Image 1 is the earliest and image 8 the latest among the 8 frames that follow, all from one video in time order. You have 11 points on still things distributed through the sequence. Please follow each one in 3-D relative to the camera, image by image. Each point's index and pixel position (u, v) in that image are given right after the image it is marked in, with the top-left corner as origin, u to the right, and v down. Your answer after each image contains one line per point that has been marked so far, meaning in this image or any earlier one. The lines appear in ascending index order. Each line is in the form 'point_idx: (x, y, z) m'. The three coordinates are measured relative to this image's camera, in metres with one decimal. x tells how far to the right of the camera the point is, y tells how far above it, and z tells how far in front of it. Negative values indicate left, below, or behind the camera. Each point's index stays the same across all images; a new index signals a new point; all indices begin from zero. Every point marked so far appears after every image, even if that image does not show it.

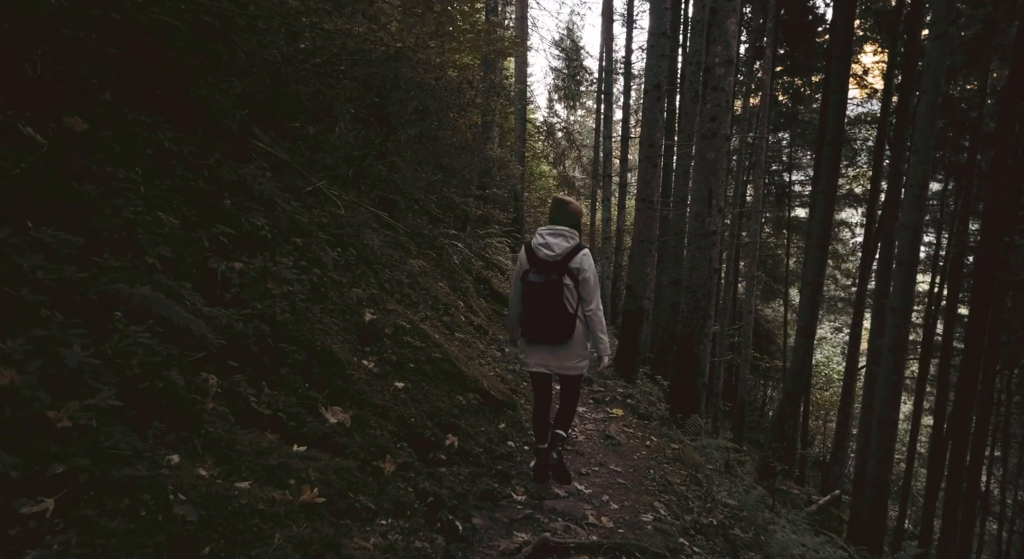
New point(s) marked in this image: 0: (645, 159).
0: (+2.2, +2.0, +10.1) m
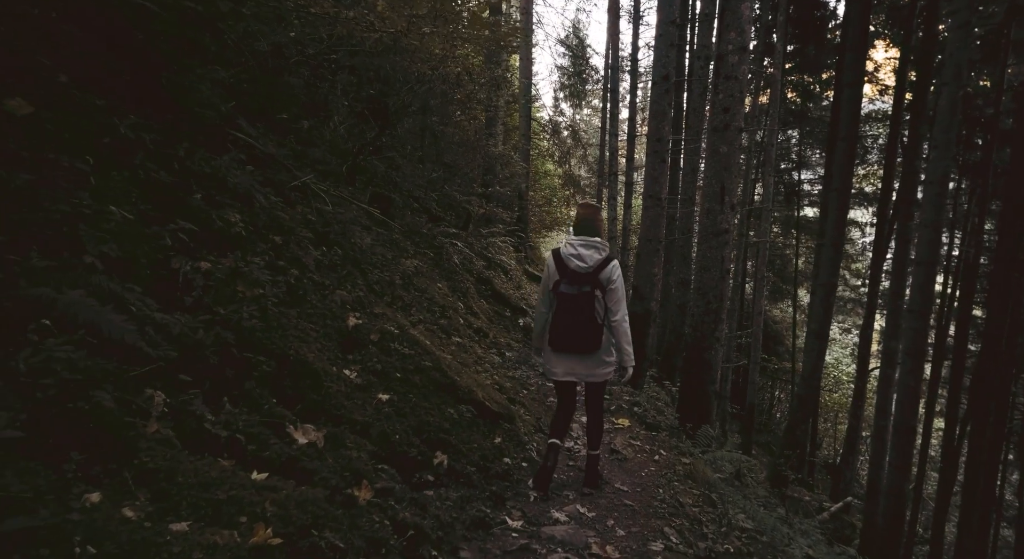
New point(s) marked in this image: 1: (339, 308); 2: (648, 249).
0: (+2.2, +2.0, +9.7) m
1: (-1.4, -0.2, +4.9) m
2: (+2.2, +0.5, +9.9) m
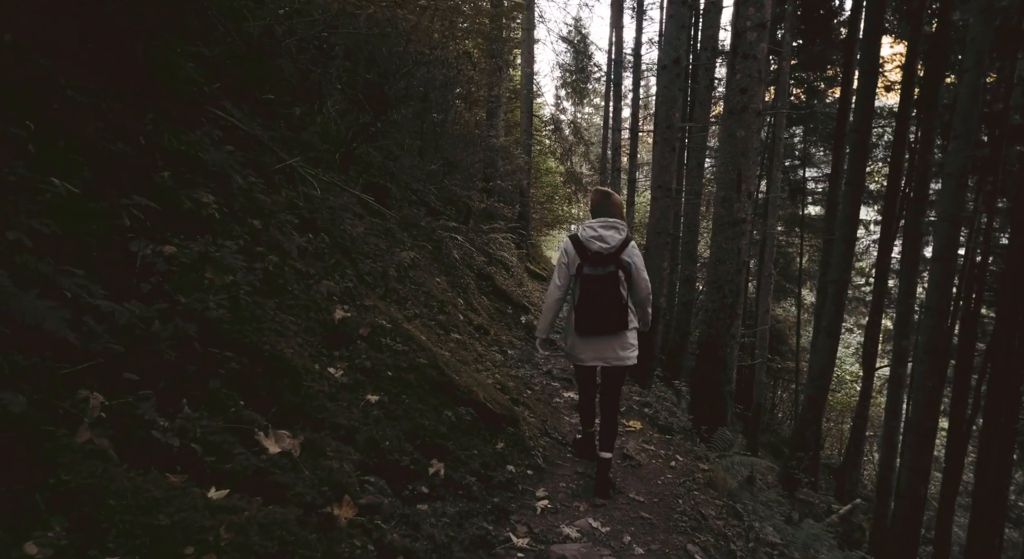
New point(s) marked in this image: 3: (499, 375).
0: (+2.3, +2.1, +9.2) m
1: (-1.4, -0.1, +4.4) m
2: (+2.2, +0.6, +9.4) m
3: (-0.1, -1.0, +6.2) m
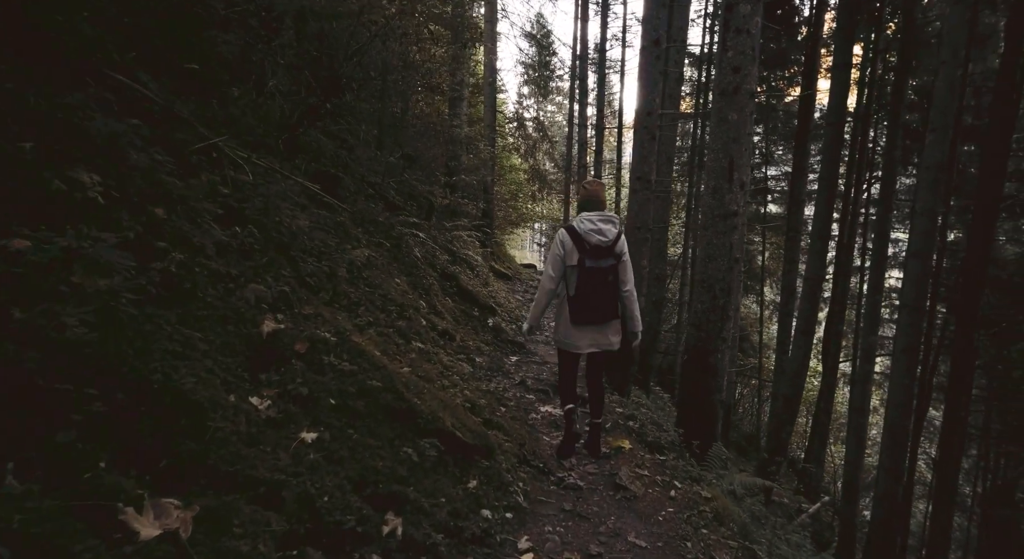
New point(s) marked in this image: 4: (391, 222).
0: (+1.8, +2.1, +8.5) m
1: (-1.5, -0.2, +3.5) m
2: (+1.8, +0.6, +8.7) m
3: (-0.4, -1.0, +5.3) m
4: (-2.0, +0.9, +10.0) m
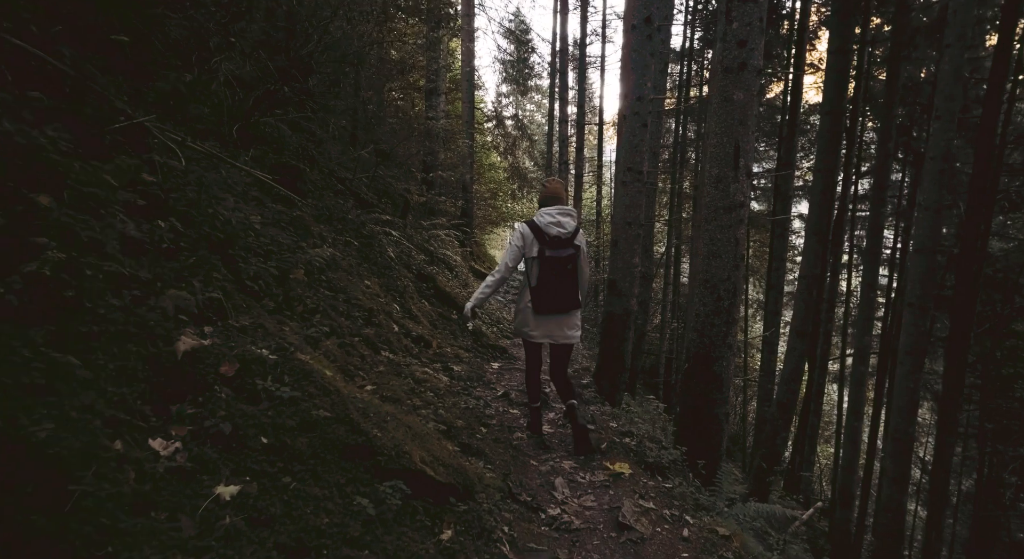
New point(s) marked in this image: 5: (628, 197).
0: (+1.5, +2.1, +7.8) m
1: (-1.6, -0.2, +2.7) m
2: (+1.5, +0.6, +8.0) m
3: (-0.5, -1.0, +4.6) m
4: (-2.3, +0.9, +9.2) m
5: (+1.5, +1.1, +7.9) m
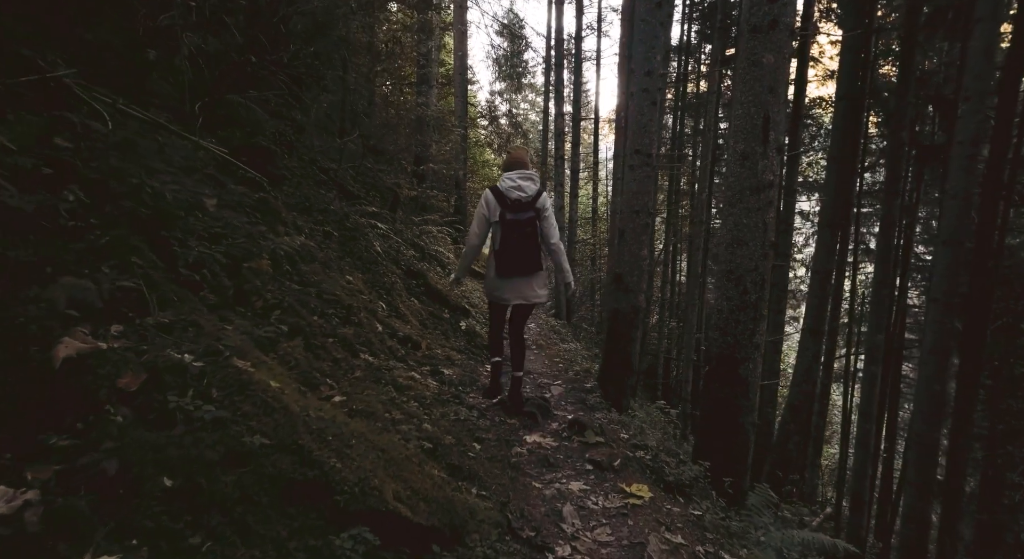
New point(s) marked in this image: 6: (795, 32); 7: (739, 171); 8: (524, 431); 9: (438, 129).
0: (+1.5, +2.2, +7.1) m
1: (-1.6, -0.1, +2.0) m
2: (+1.5, +0.7, +7.3) m
3: (-0.5, -0.9, +3.9) m
4: (-2.3, +1.0, +8.5) m
5: (+1.5, +1.1, +7.2) m
6: (+2.3, +2.0, +4.8) m
7: (+1.9, +0.9, +5.1) m
8: (+0.1, -1.3, +5.1) m
9: (-1.8, +3.8, +15.1) m
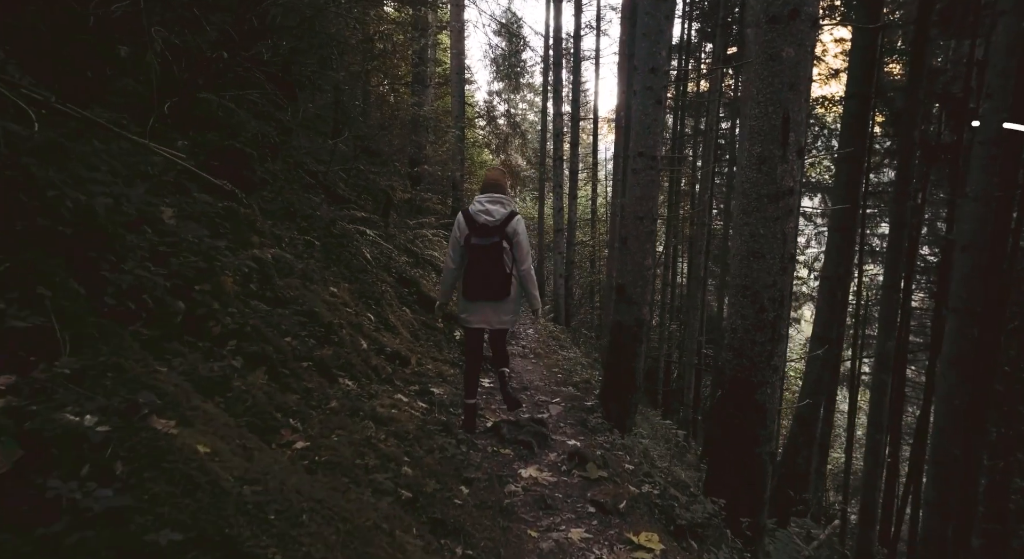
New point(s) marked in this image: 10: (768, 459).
0: (+1.4, +2.0, +6.7) m
1: (-1.6, -0.2, +1.5) m
2: (+1.4, +0.5, +6.9) m
3: (-0.6, -1.0, +3.4) m
4: (-2.4, +0.8, +8.0) m
5: (+1.4, +1.0, +6.7) m
6: (+2.2, +1.8, +4.4) m
7: (+1.9, +0.8, +4.6) m
8: (0.0, -1.4, +4.6) m
9: (-1.9, +3.7, +14.6) m
10: (+2.1, -1.4, +4.9) m
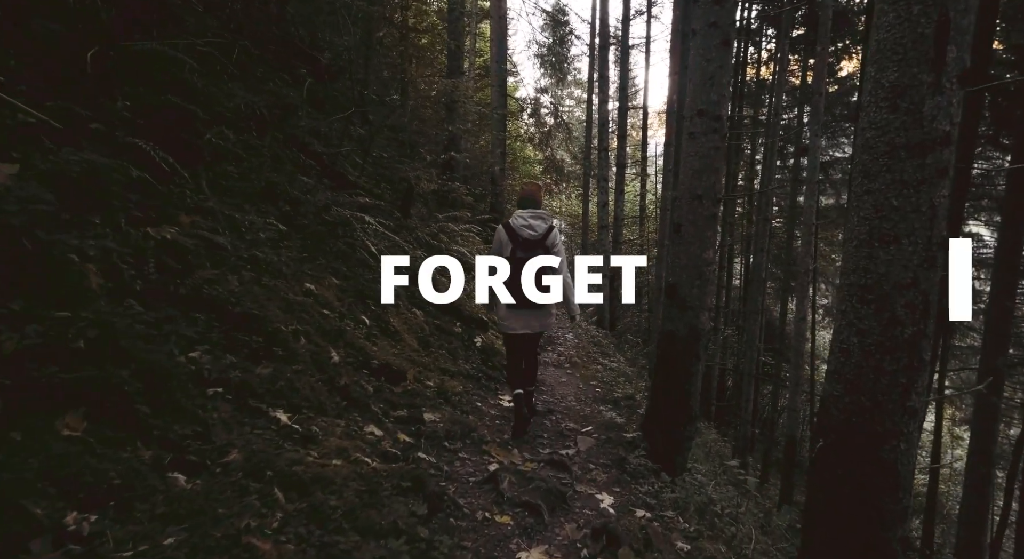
0: (+1.6, +2.1, +5.1) m
1: (-1.9, -0.2, +0.2) m
2: (+1.6, +0.6, +5.3) m
3: (-0.7, -1.0, +2.0) m
4: (-2.1, +0.9, +6.7) m
5: (+1.6, +1.0, +5.1) m
6: (+2.2, +1.9, +2.7) m
7: (+1.8, +0.8, +3.0) m
8: (0.0, -1.4, +3.1) m
9: (-1.1, +3.7, +13.3) m
10: (+2.0, -1.4, +3.3) m
